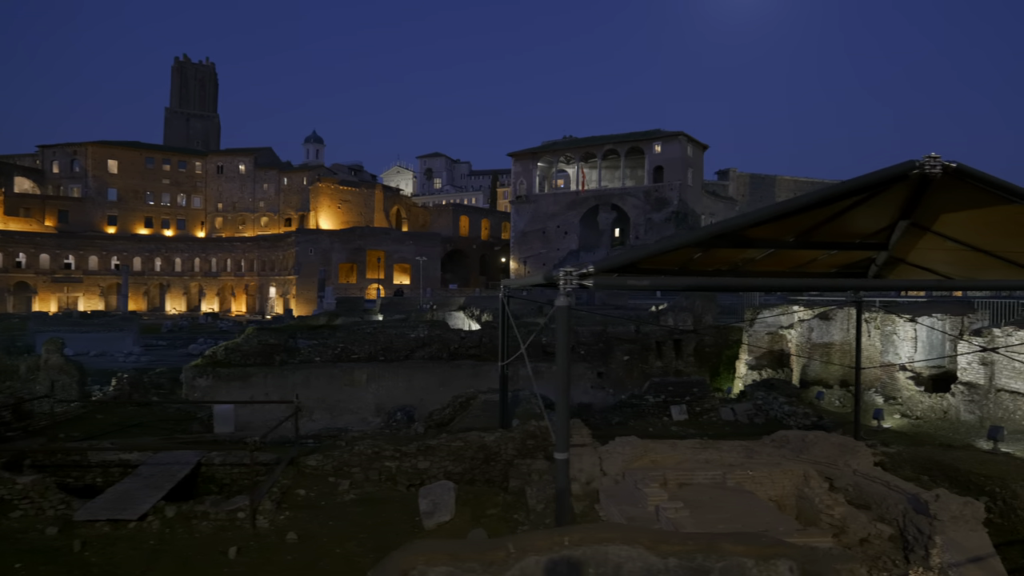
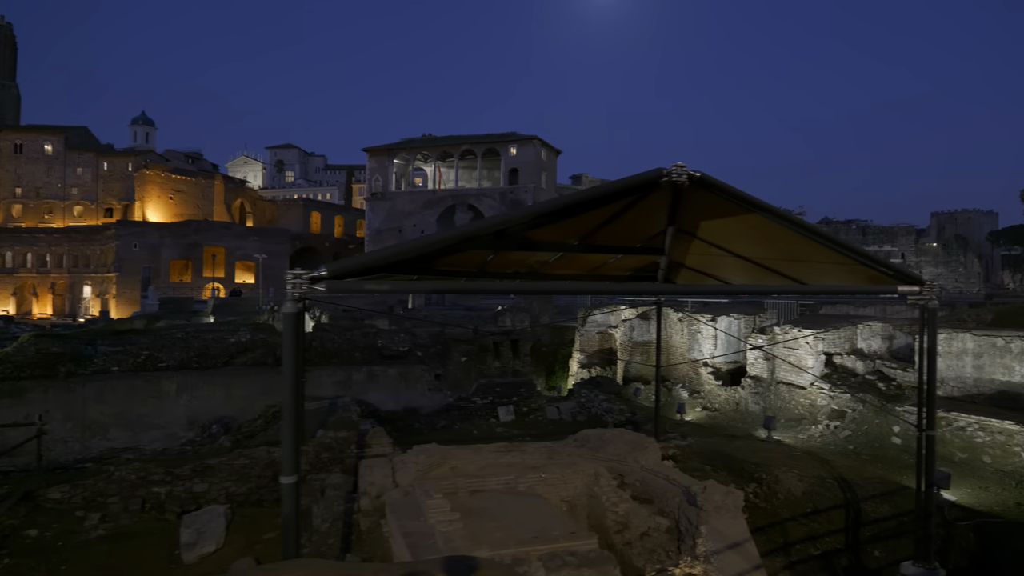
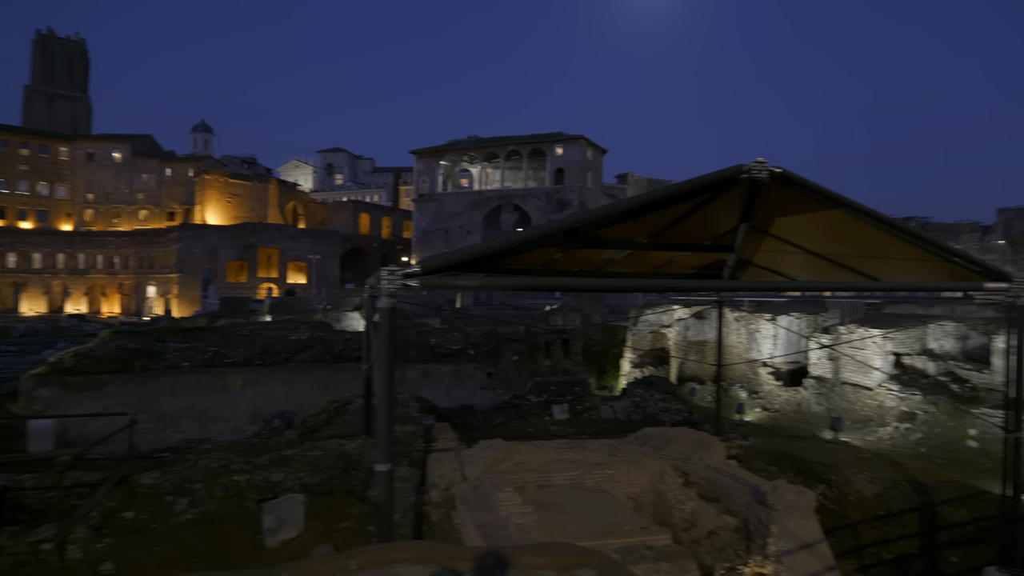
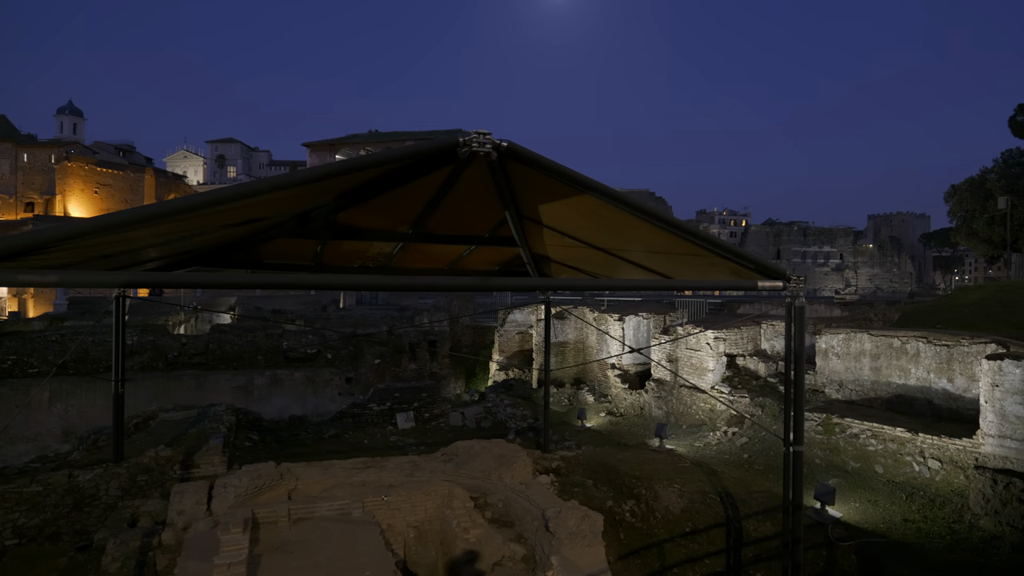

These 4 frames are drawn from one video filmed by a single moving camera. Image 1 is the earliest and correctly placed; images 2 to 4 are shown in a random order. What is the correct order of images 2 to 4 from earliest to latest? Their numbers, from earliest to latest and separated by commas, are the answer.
3, 2, 4
